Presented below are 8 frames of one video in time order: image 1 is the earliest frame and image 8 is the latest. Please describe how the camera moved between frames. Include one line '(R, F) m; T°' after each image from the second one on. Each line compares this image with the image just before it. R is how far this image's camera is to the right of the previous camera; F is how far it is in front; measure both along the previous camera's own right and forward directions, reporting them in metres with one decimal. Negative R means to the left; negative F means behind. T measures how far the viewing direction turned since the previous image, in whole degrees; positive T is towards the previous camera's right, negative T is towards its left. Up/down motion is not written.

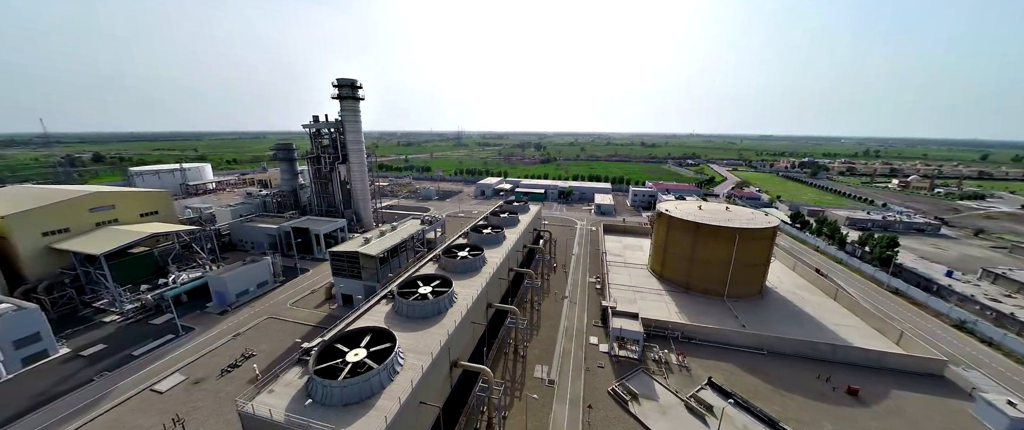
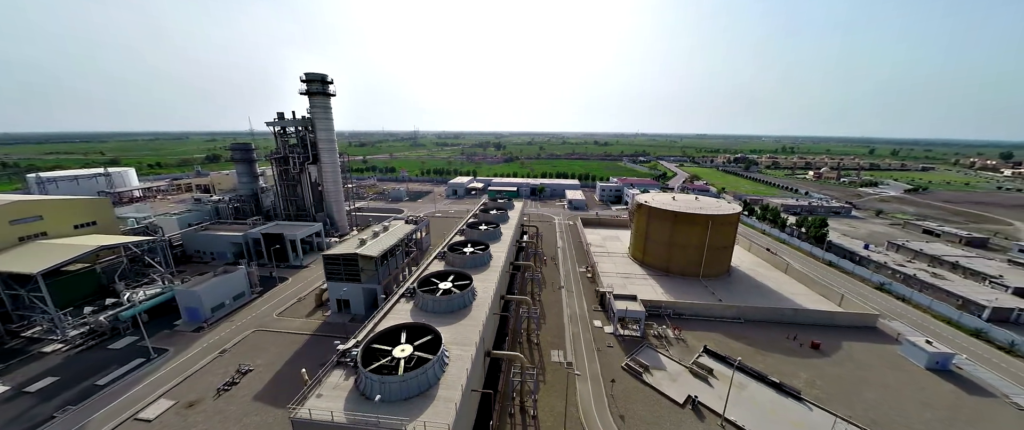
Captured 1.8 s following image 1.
(-4.3, -0.5) m; +8°
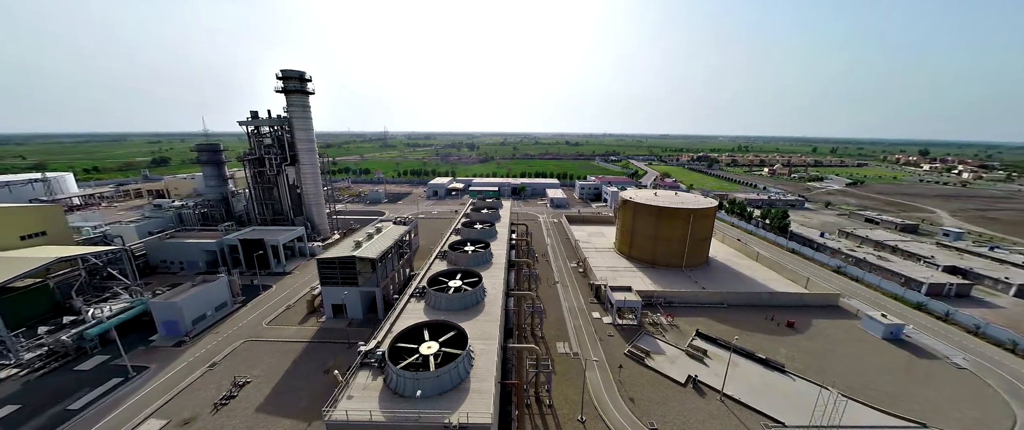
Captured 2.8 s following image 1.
(-2.5, -0.4) m; +5°
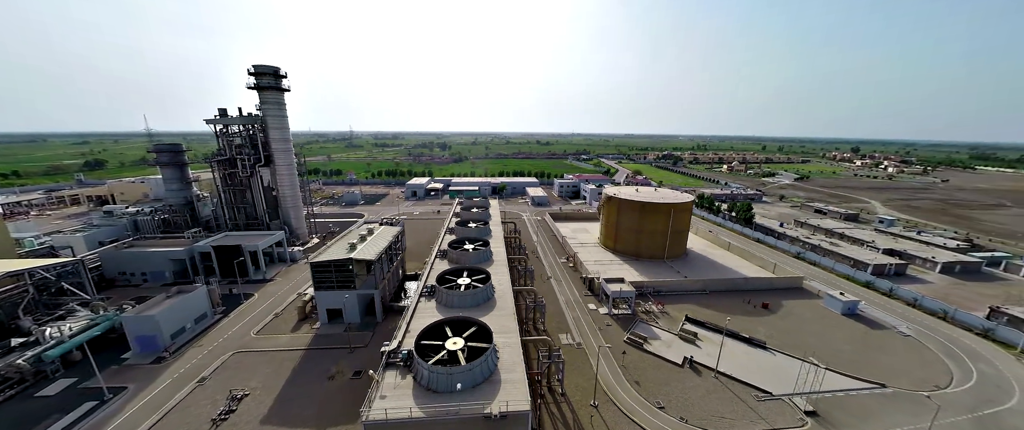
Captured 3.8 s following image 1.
(-2.6, -0.4) m; +5°
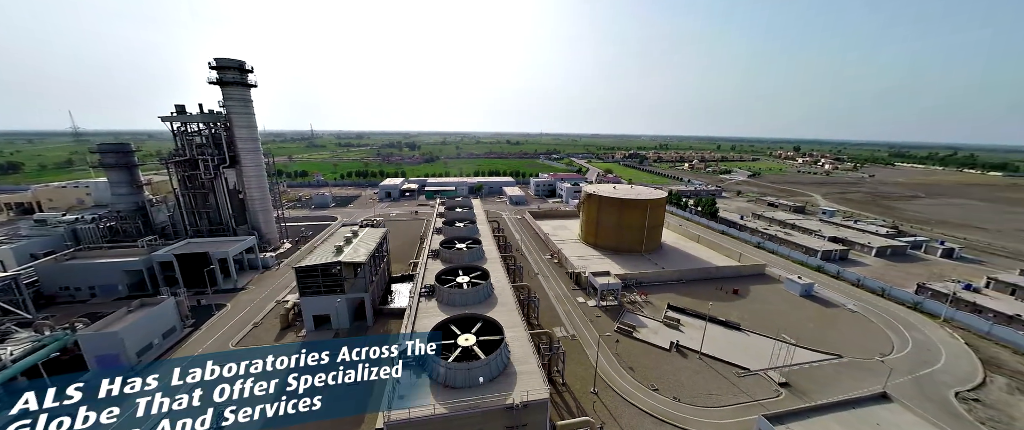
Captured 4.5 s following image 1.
(-2.0, -0.3) m; +5°
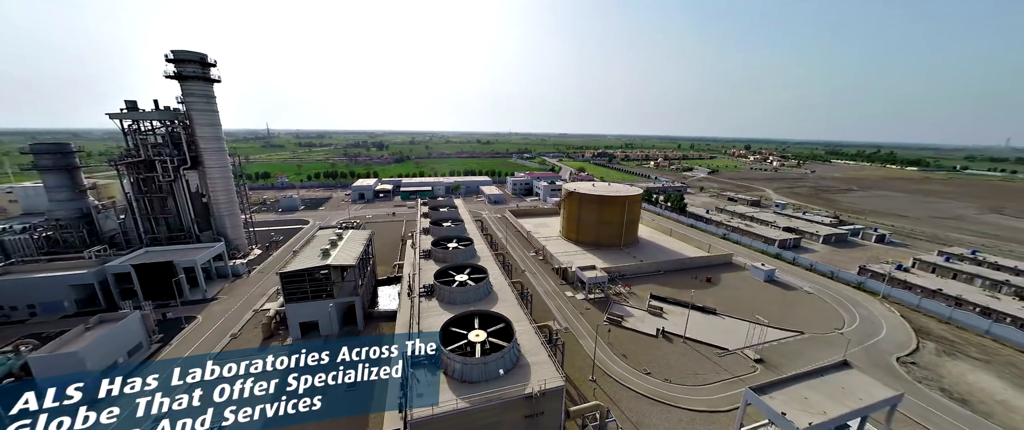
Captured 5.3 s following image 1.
(-1.9, -0.4) m; +5°
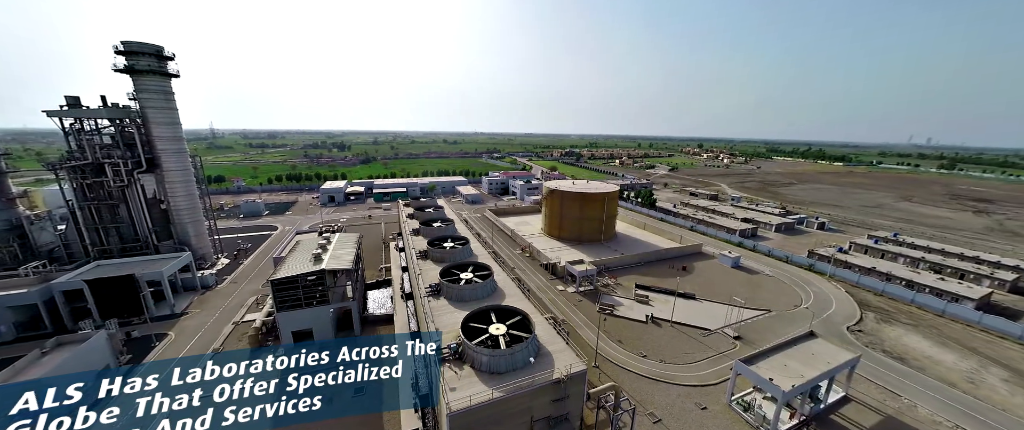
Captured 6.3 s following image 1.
(-2.6, -0.5) m; +6°
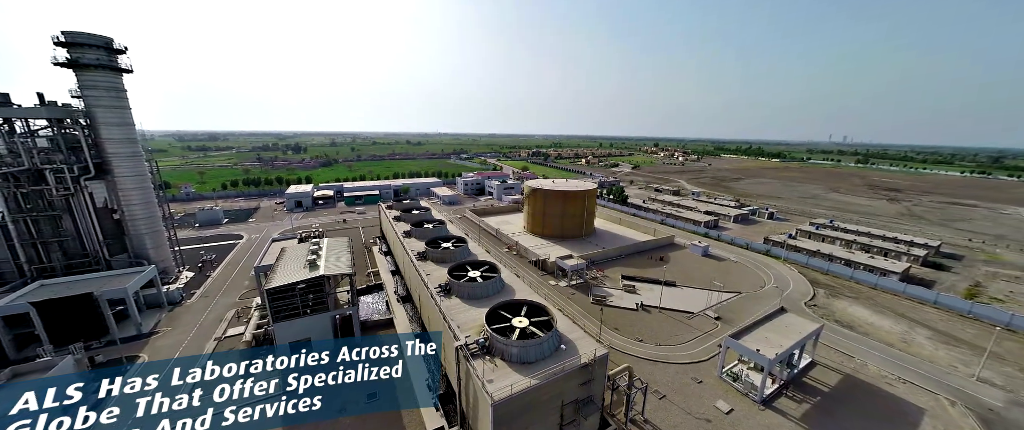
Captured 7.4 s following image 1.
(-3.0, -0.5) m; +6°
